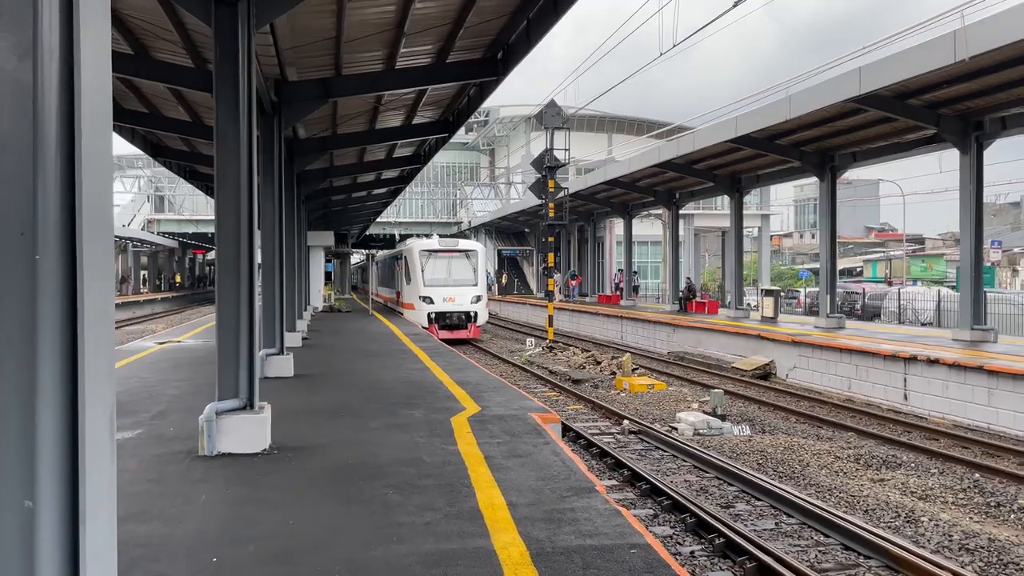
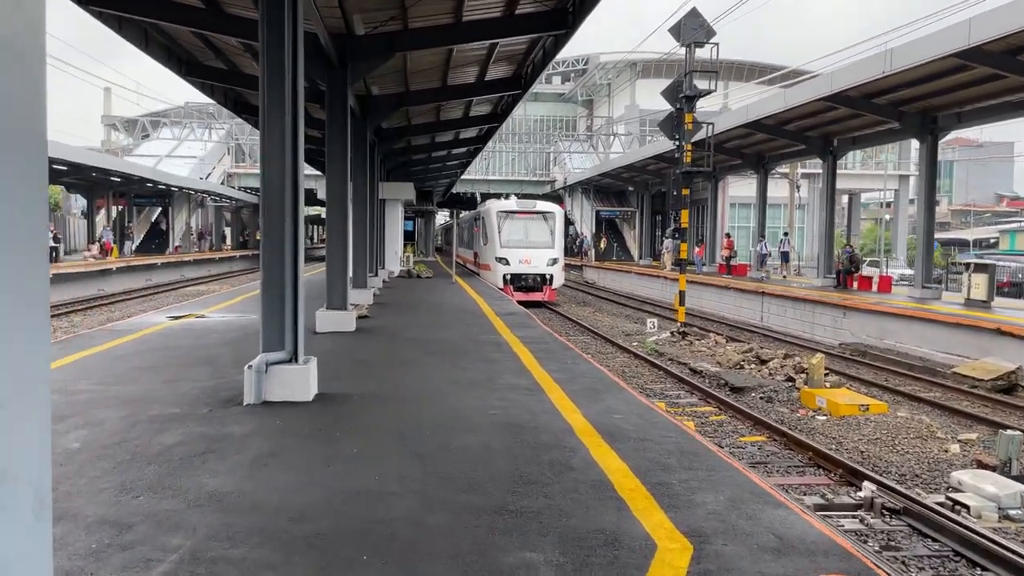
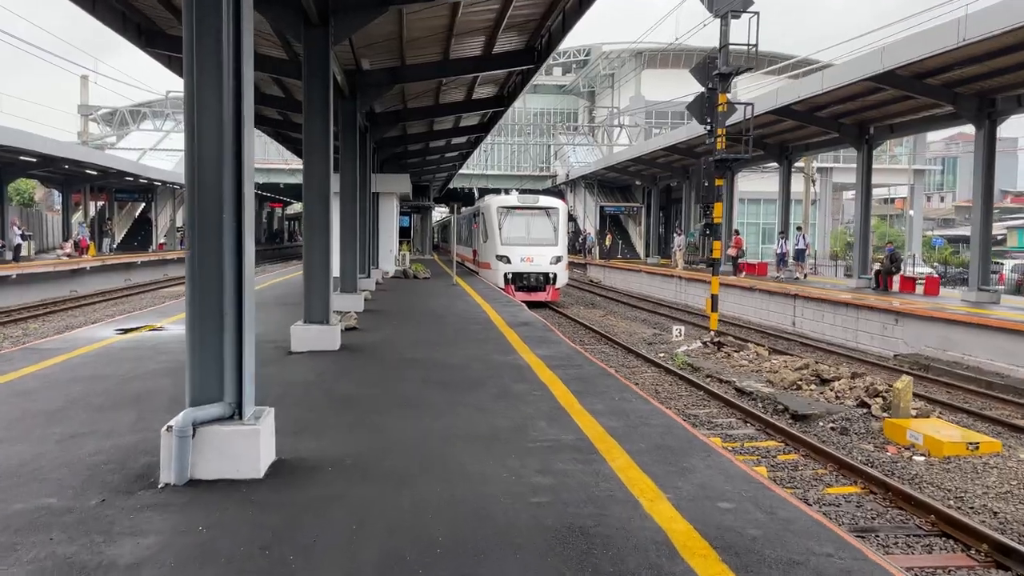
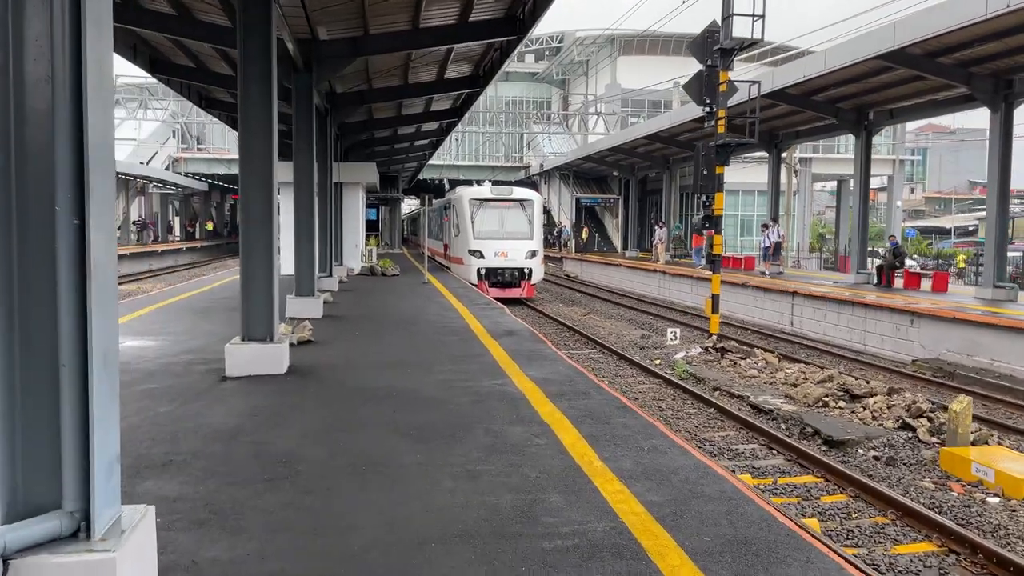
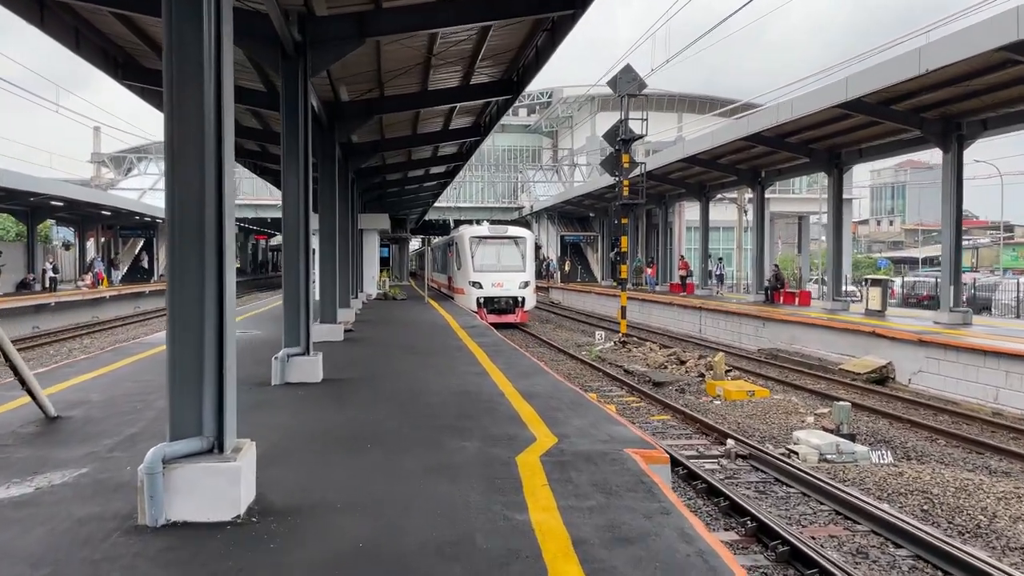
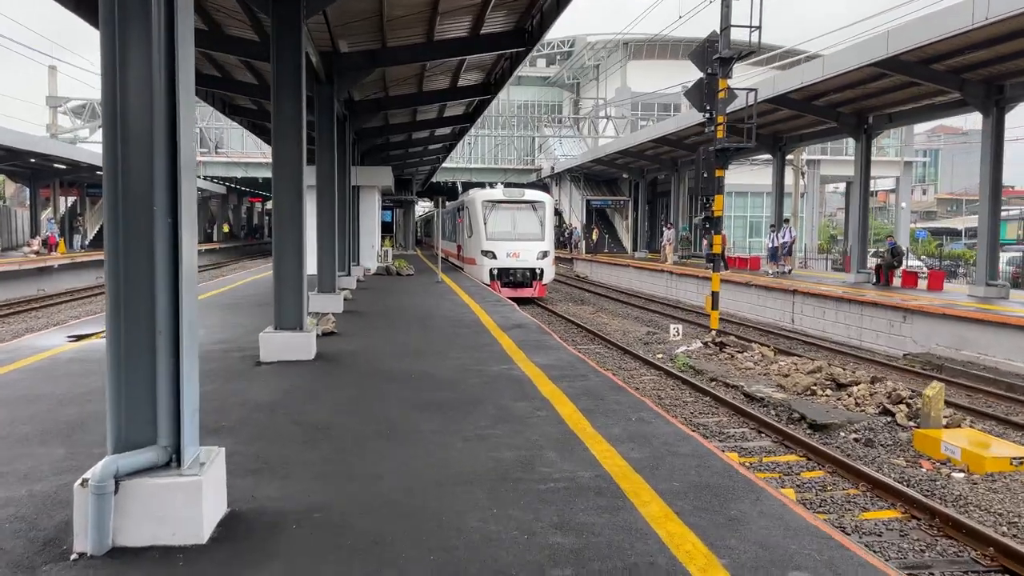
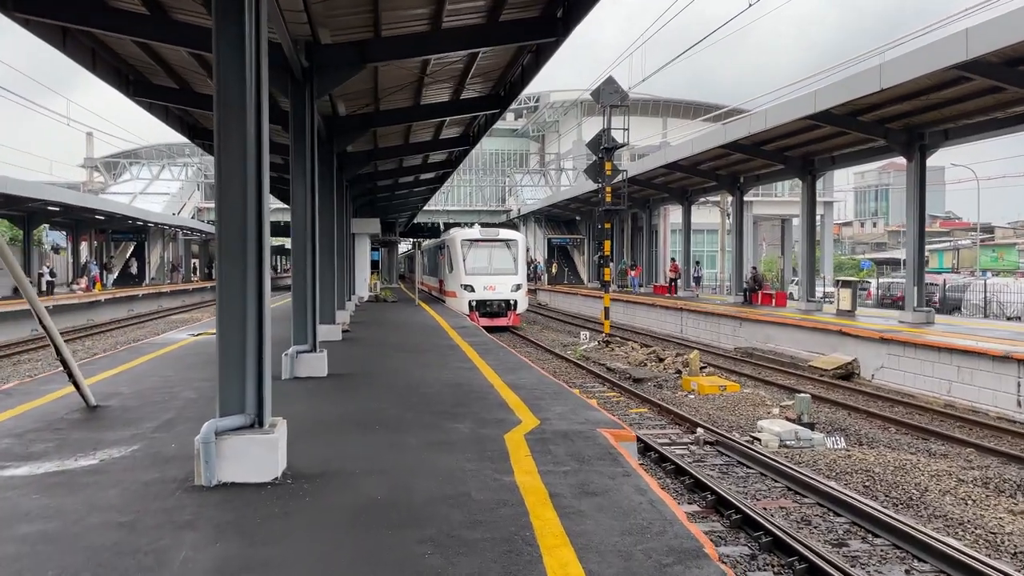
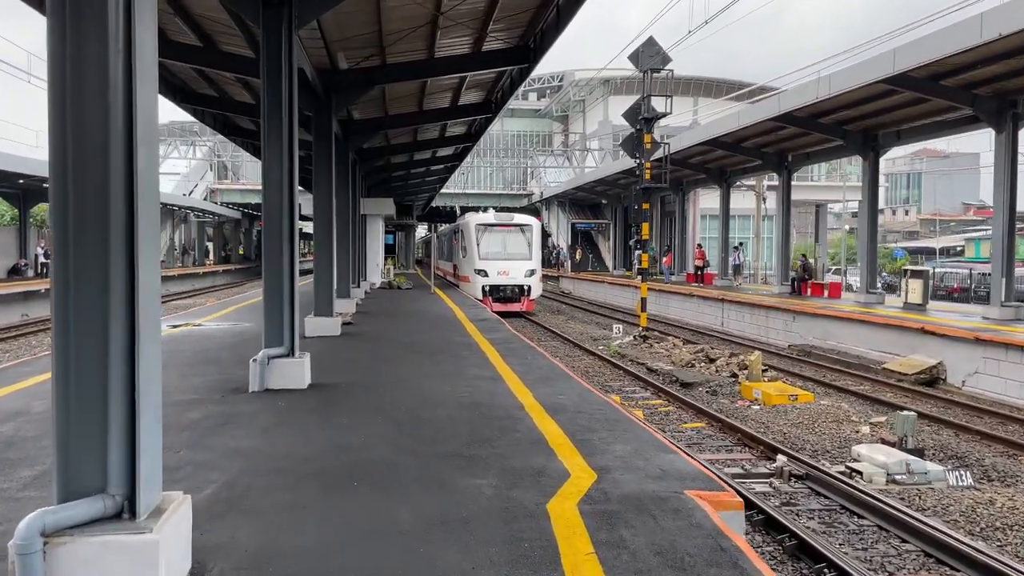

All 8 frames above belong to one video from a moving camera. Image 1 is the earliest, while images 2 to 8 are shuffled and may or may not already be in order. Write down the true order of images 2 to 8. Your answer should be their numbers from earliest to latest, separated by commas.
7, 5, 8, 2, 3, 6, 4
